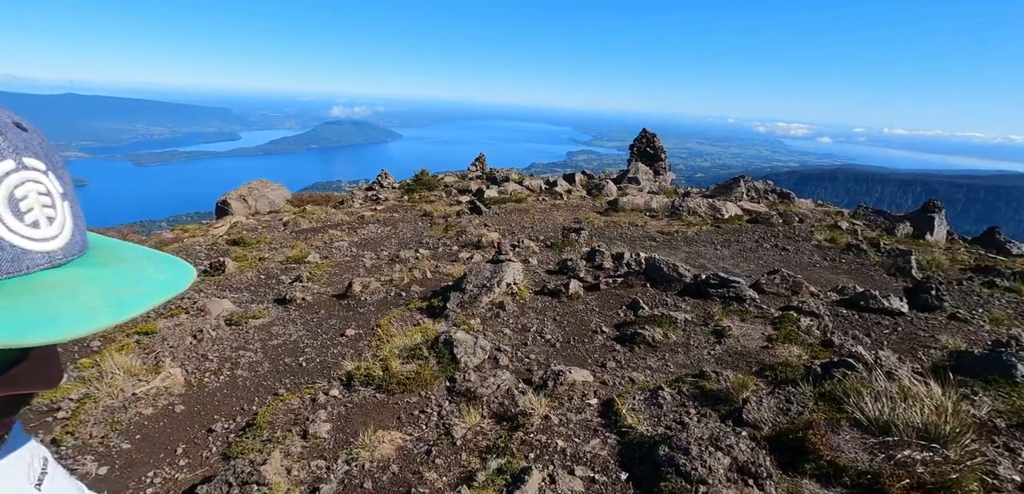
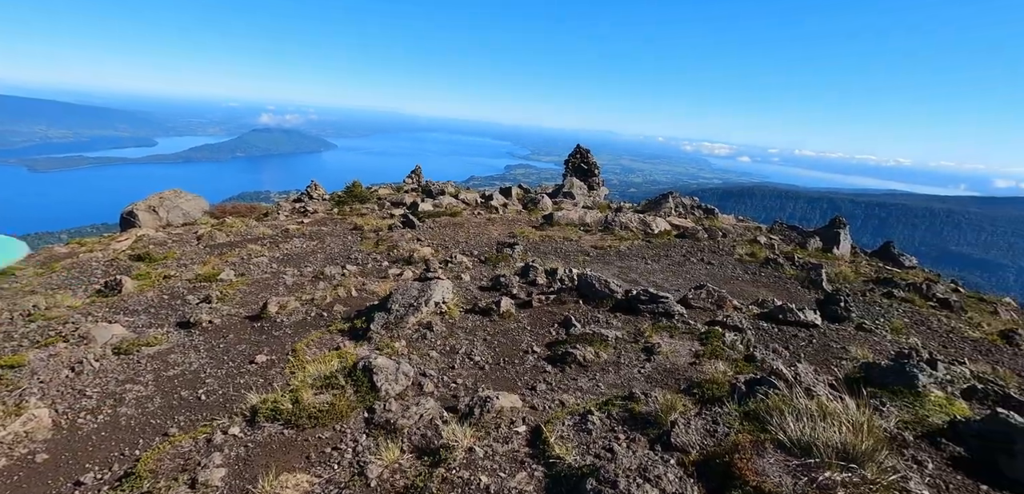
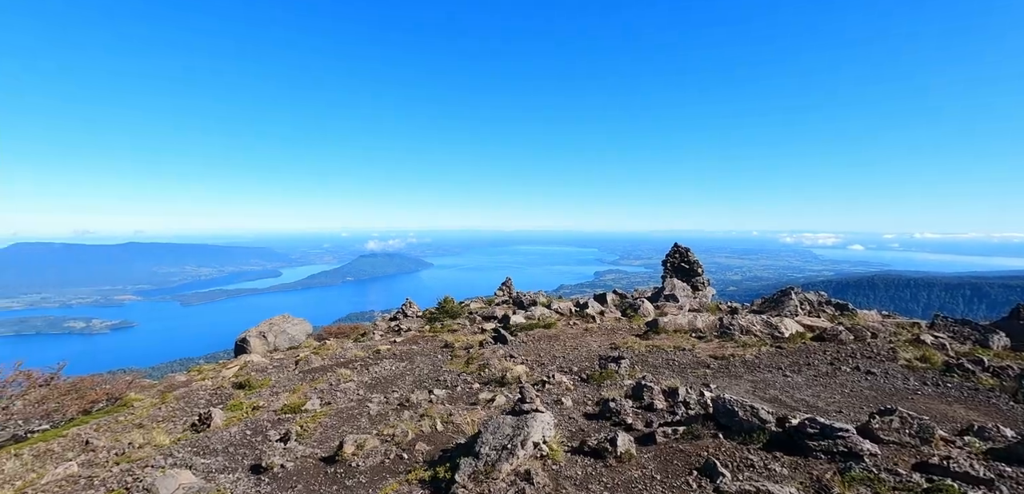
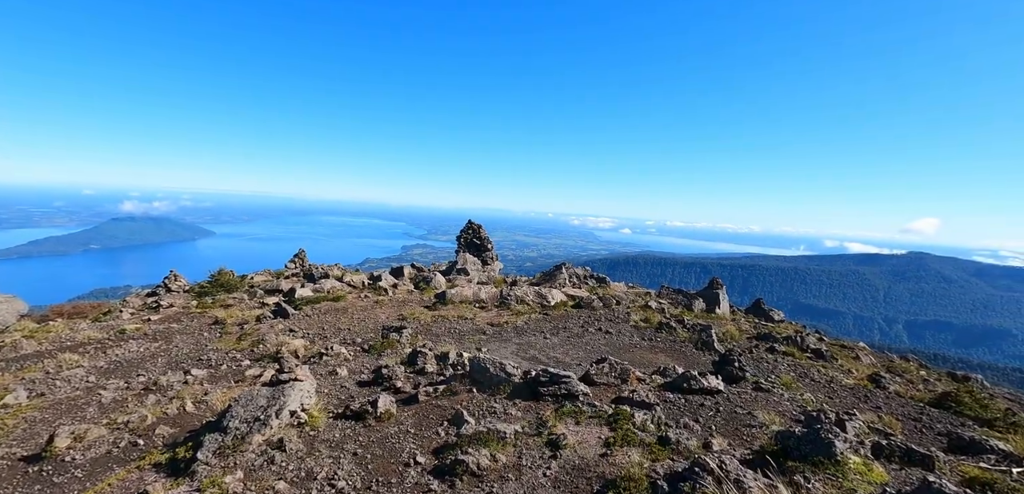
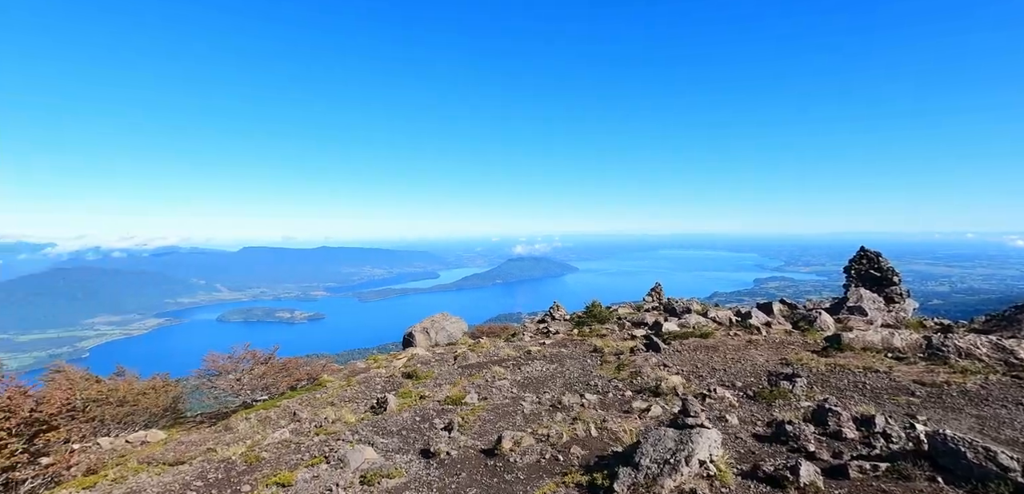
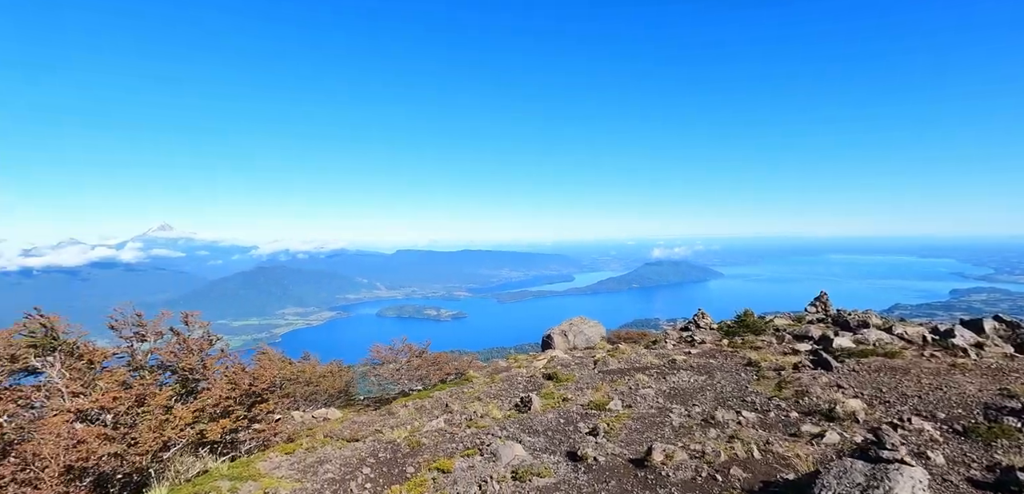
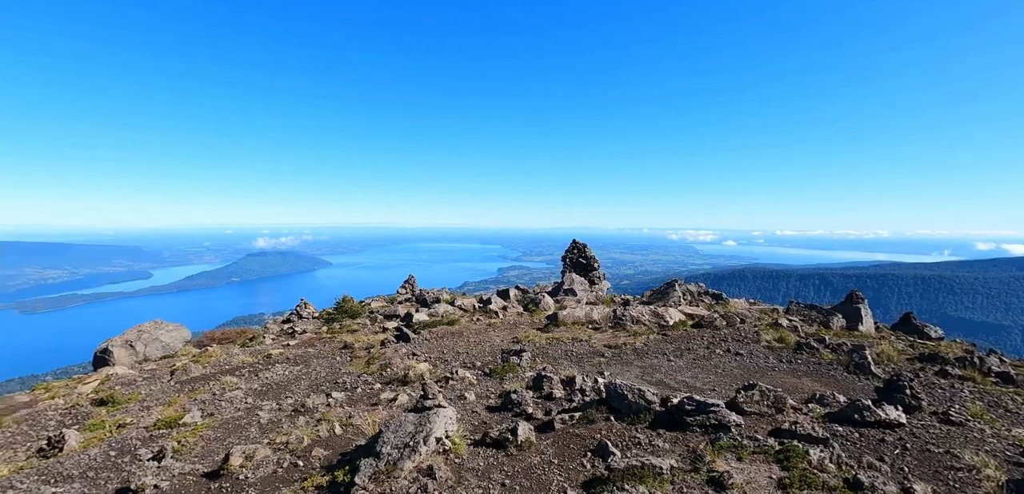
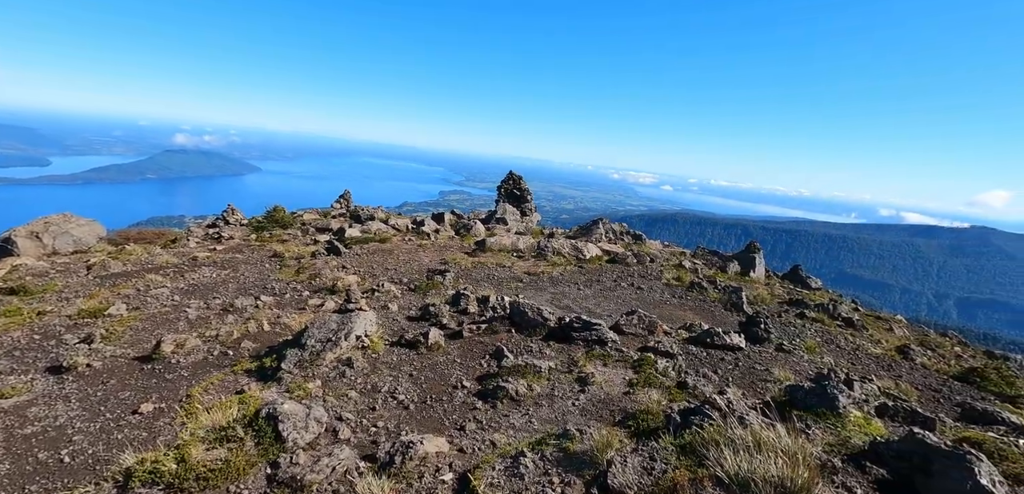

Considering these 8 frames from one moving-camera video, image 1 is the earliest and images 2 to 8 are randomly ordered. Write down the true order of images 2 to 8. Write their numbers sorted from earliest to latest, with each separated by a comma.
2, 8, 4, 7, 3, 5, 6
